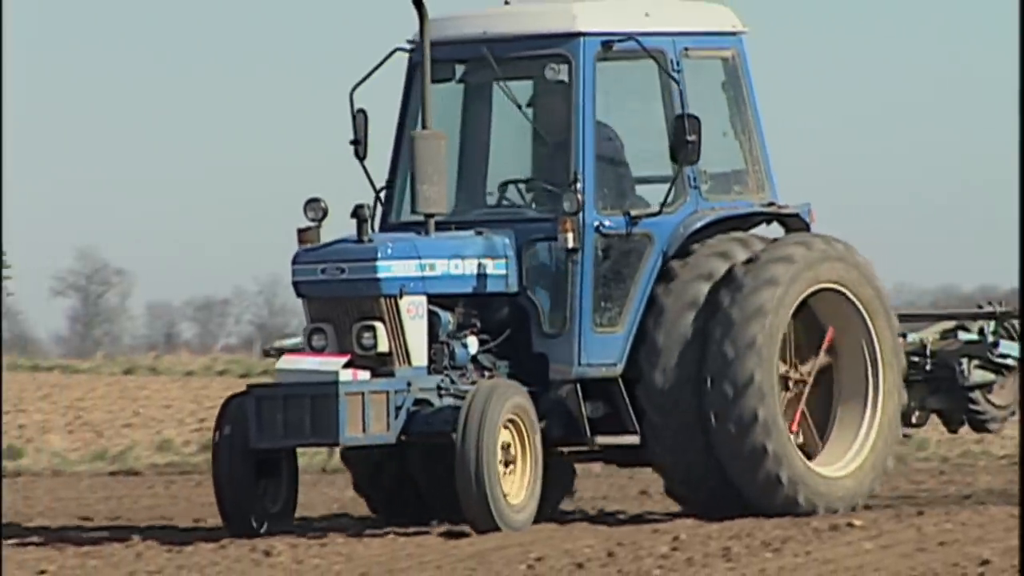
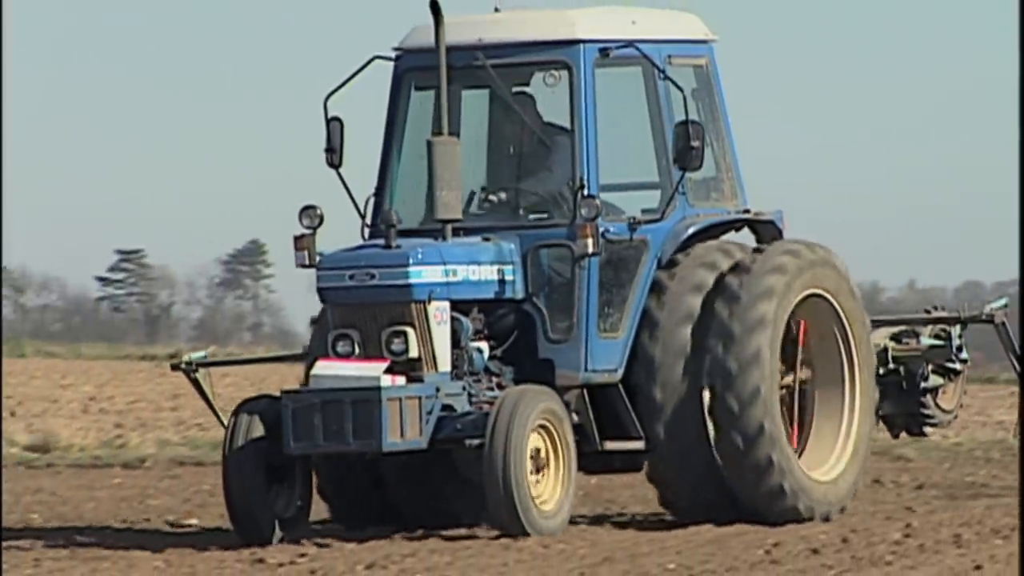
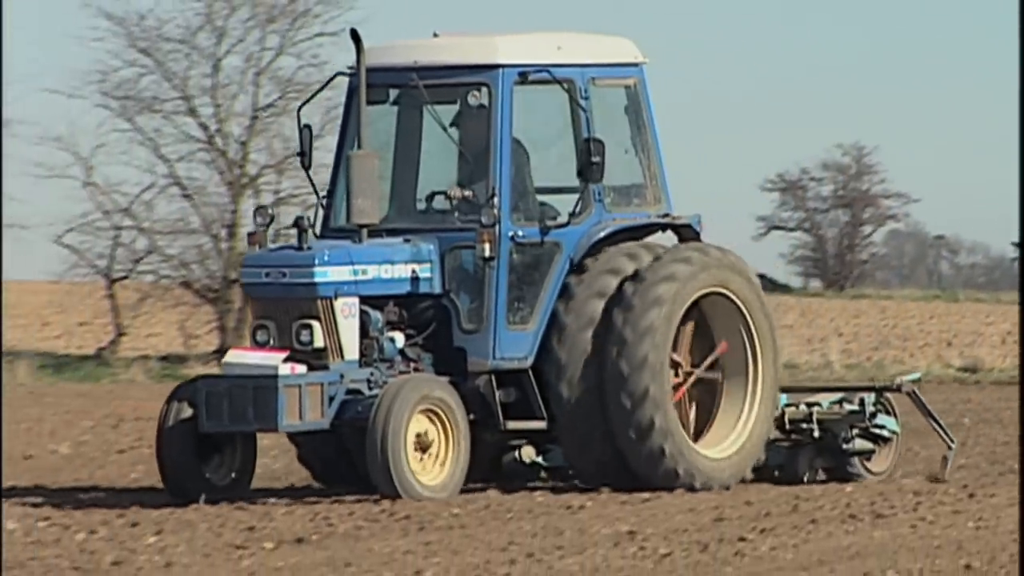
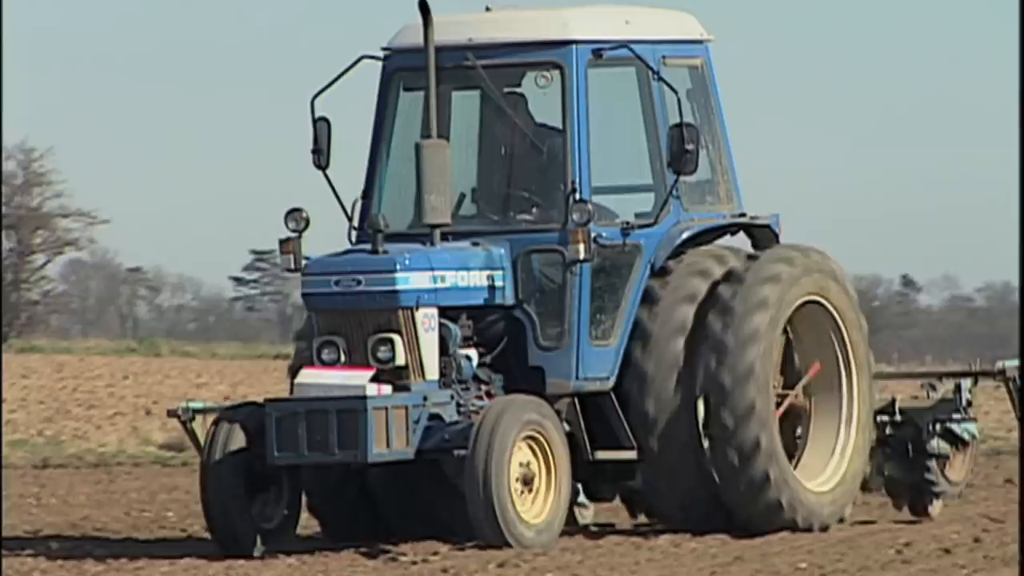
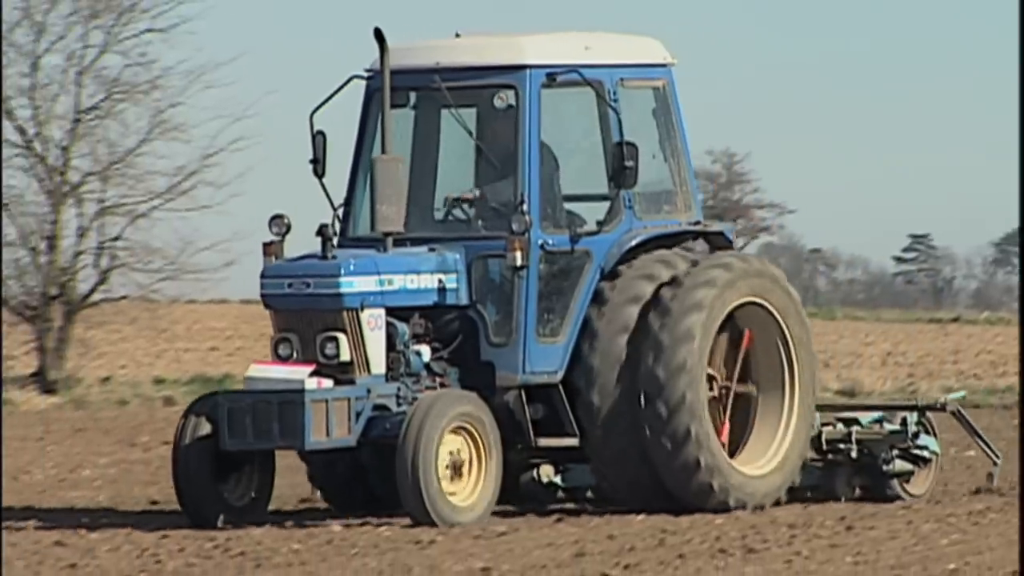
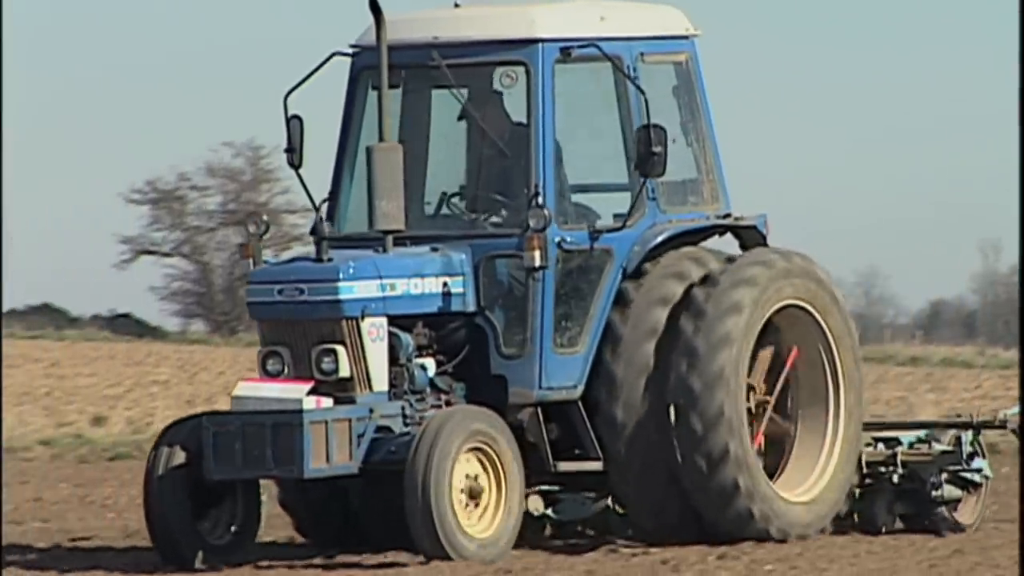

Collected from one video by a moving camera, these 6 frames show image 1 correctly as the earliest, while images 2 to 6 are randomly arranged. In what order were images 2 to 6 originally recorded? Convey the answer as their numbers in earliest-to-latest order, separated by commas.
2, 4, 6, 5, 3
